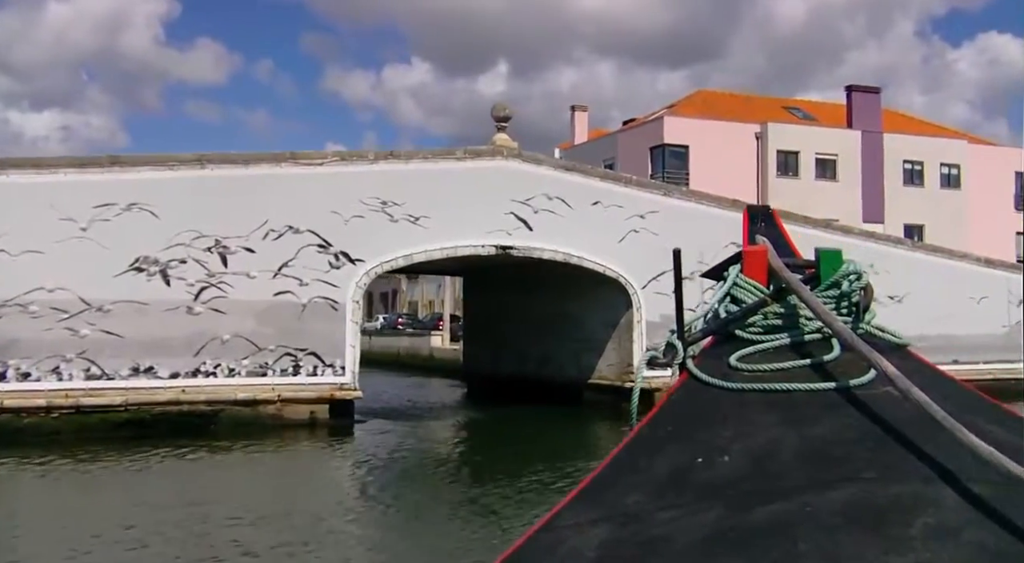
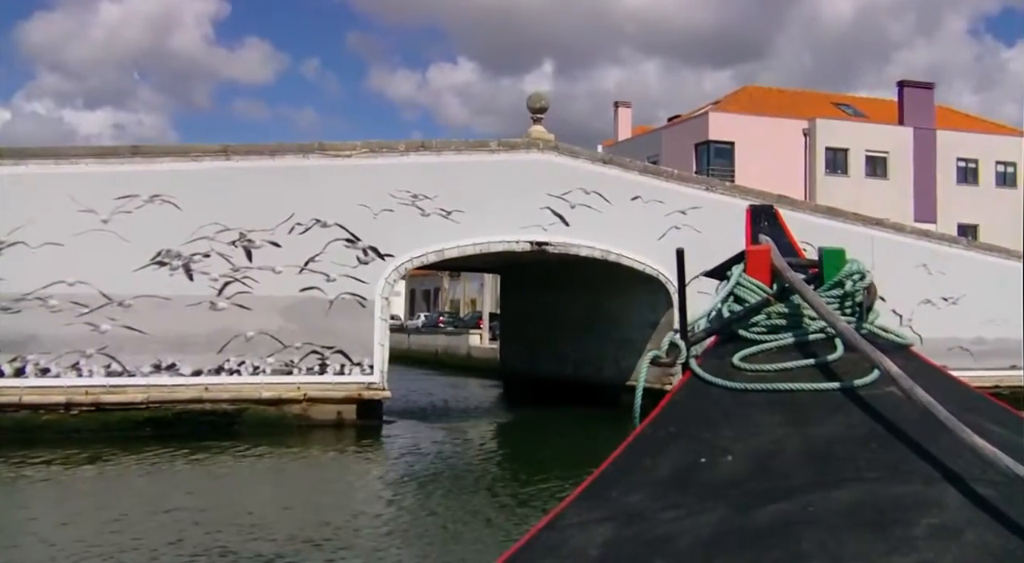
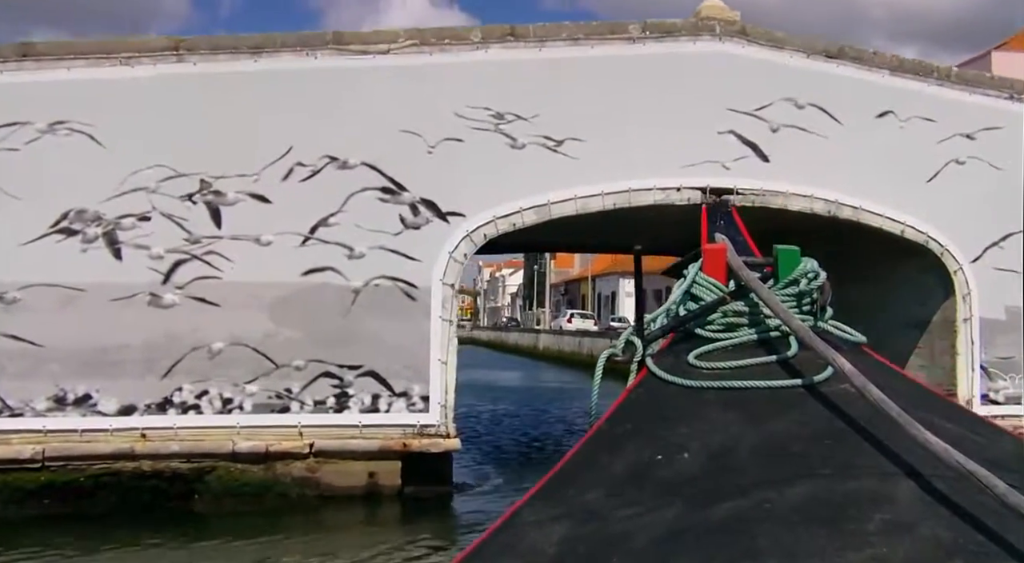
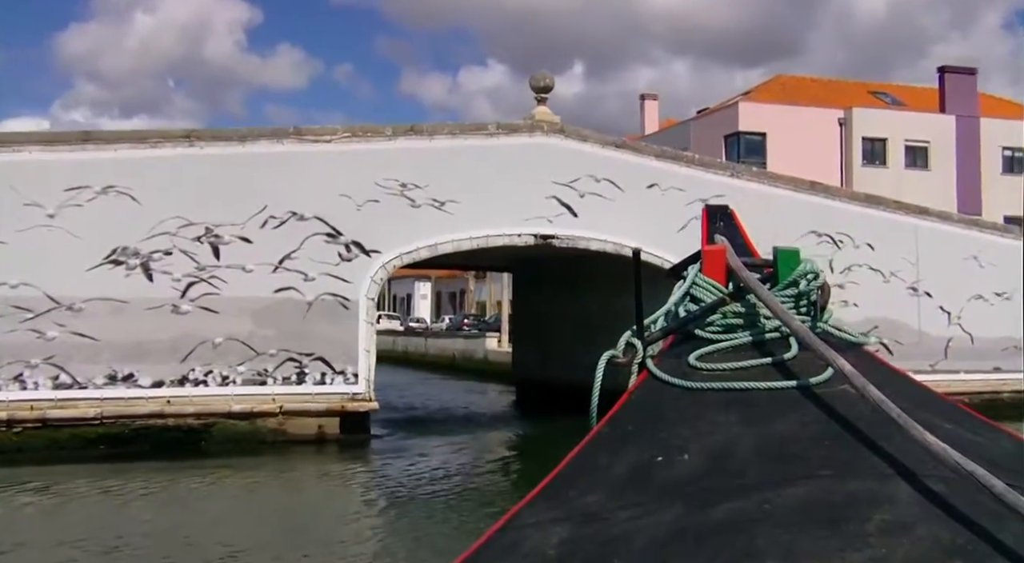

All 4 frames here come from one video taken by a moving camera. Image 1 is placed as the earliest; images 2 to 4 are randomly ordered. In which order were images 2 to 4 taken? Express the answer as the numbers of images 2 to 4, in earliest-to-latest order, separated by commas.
2, 4, 3
